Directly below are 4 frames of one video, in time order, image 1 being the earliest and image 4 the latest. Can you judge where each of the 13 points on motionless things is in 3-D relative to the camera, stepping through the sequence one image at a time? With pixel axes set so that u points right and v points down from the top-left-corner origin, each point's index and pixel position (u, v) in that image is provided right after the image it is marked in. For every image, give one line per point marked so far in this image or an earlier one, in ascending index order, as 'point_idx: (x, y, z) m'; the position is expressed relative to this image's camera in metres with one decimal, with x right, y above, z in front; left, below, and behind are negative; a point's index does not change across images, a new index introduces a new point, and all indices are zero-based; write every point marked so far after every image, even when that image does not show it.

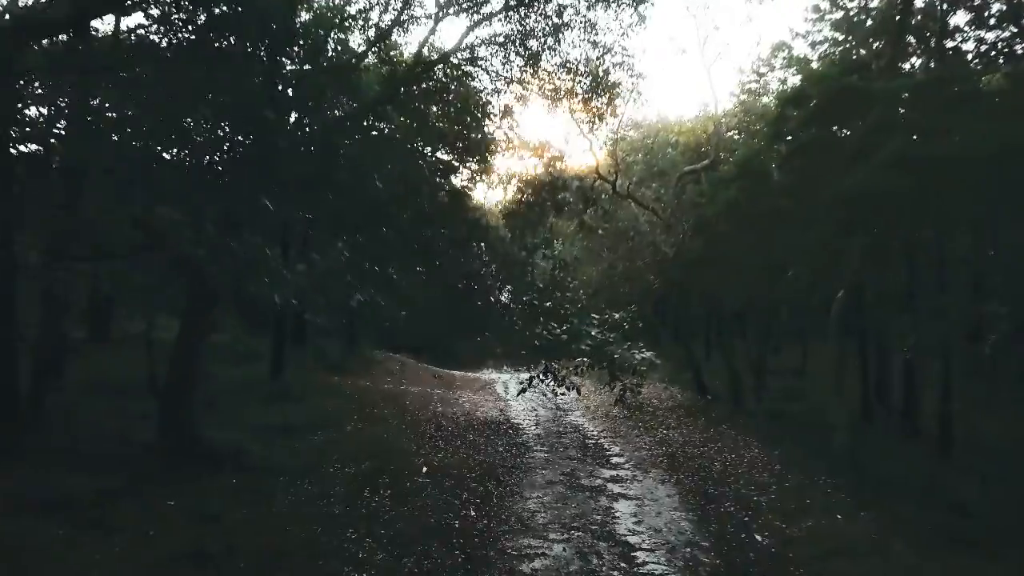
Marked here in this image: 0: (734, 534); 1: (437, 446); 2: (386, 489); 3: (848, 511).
0: (+3.2, -3.5, +11.7) m
1: (-1.6, -3.3, +17.4) m
2: (-2.0, -3.3, +13.3) m
3: (+5.2, -3.5, +12.8) m
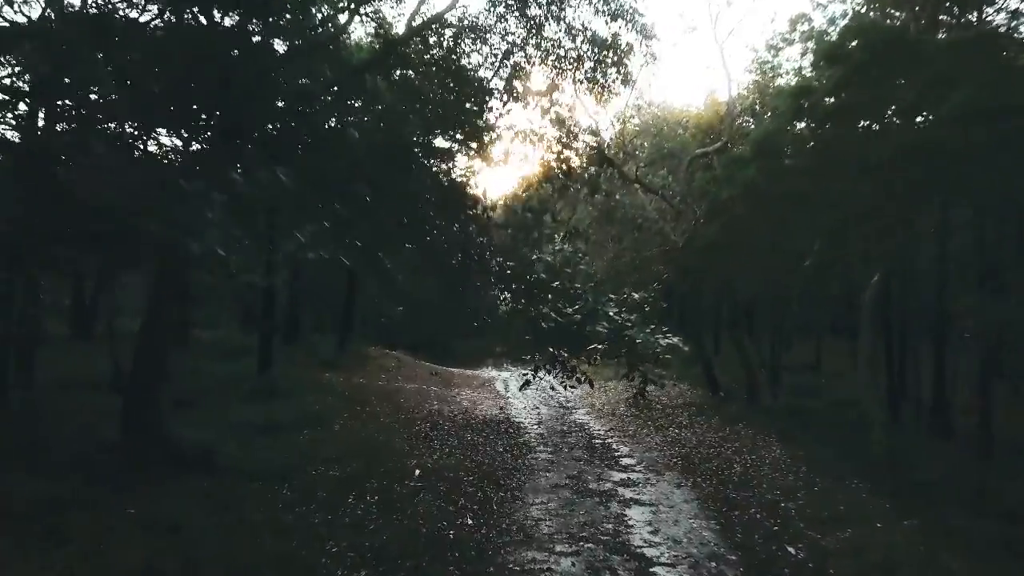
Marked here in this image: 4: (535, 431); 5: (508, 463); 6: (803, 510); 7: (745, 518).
0: (+3.2, -3.3, +10.4) m
1: (-1.5, -3.1, +16.1) m
2: (-2.0, -3.0, +12.0) m
3: (+5.2, -3.2, +11.5) m
4: (+0.5, -3.3, +18.8) m
5: (-0.1, -3.2, +15.0) m
6: (+4.2, -3.2, +11.9) m
7: (+3.3, -3.3, +11.6) m
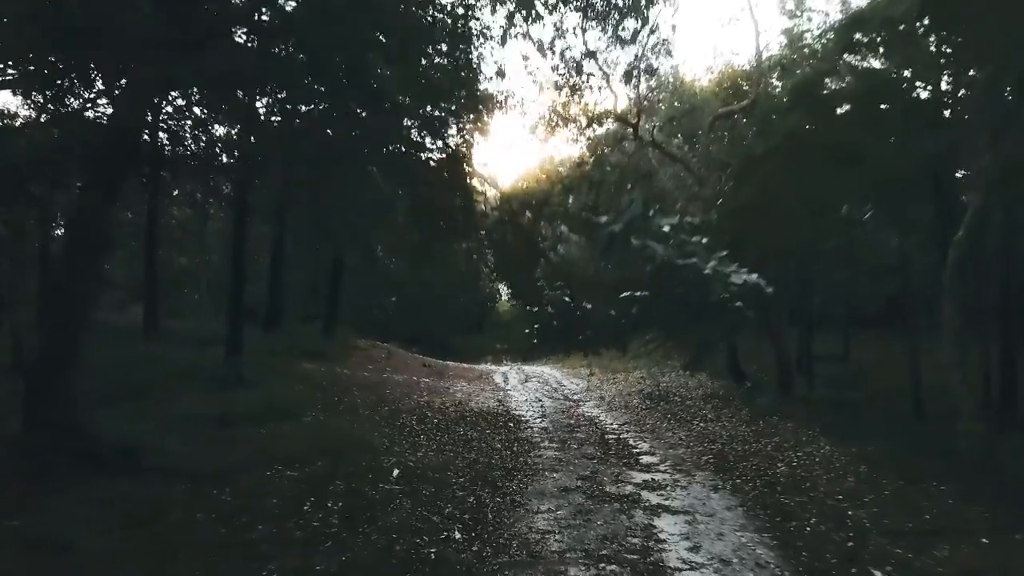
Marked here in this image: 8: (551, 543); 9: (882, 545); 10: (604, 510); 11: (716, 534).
0: (+3.2, -2.7, +7.9) m
1: (-1.6, -2.6, +13.6) m
2: (-2.0, -2.5, +9.6) m
3: (+5.2, -2.7, +9.0) m
4: (+0.5, -2.7, +16.4) m
5: (-0.1, -2.6, +12.5) m
6: (+4.2, -2.7, +9.5) m
7: (+3.3, -2.7, +9.1) m
8: (+0.4, -2.7, +8.6) m
9: (+3.9, -2.7, +8.6) m
10: (+1.1, -2.7, +9.9) m
11: (+2.3, -2.7, +9.1) m
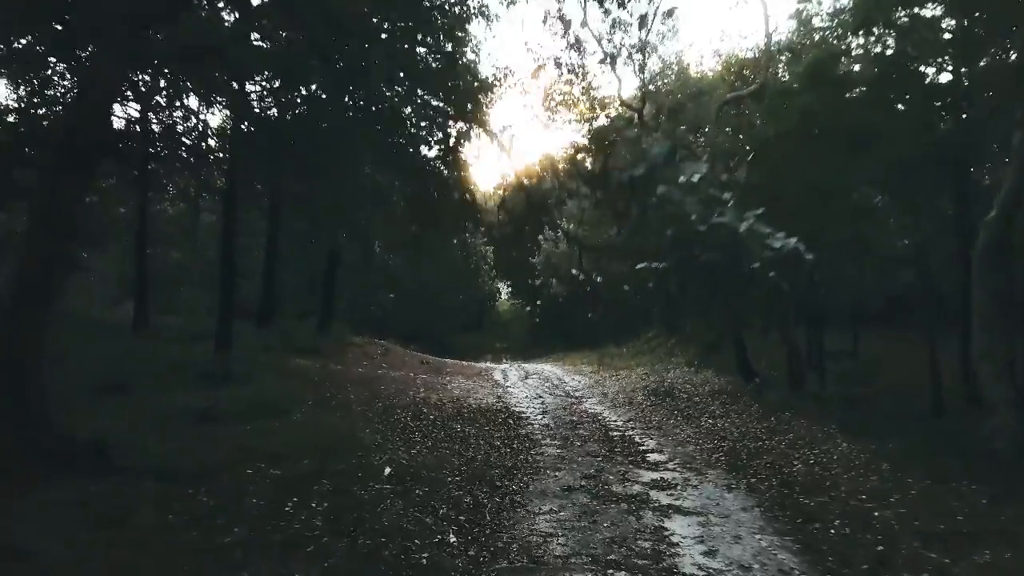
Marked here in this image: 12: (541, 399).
0: (+3.2, -2.5, +7.2) m
1: (-1.6, -2.4, +12.9) m
2: (-2.0, -2.3, +8.9) m
3: (+5.2, -2.5, +8.3) m
4: (+0.5, -2.6, +15.7) m
5: (-0.1, -2.5, +11.8) m
6: (+4.2, -2.5, +8.8) m
7: (+3.3, -2.5, +8.4) m
8: (+0.4, -2.5, +7.9) m
9: (+3.9, -2.5, +7.9) m
10: (+1.1, -2.5, +9.2) m
11: (+2.3, -2.5, +8.4) m
12: (+0.7, -2.7, +19.7) m
